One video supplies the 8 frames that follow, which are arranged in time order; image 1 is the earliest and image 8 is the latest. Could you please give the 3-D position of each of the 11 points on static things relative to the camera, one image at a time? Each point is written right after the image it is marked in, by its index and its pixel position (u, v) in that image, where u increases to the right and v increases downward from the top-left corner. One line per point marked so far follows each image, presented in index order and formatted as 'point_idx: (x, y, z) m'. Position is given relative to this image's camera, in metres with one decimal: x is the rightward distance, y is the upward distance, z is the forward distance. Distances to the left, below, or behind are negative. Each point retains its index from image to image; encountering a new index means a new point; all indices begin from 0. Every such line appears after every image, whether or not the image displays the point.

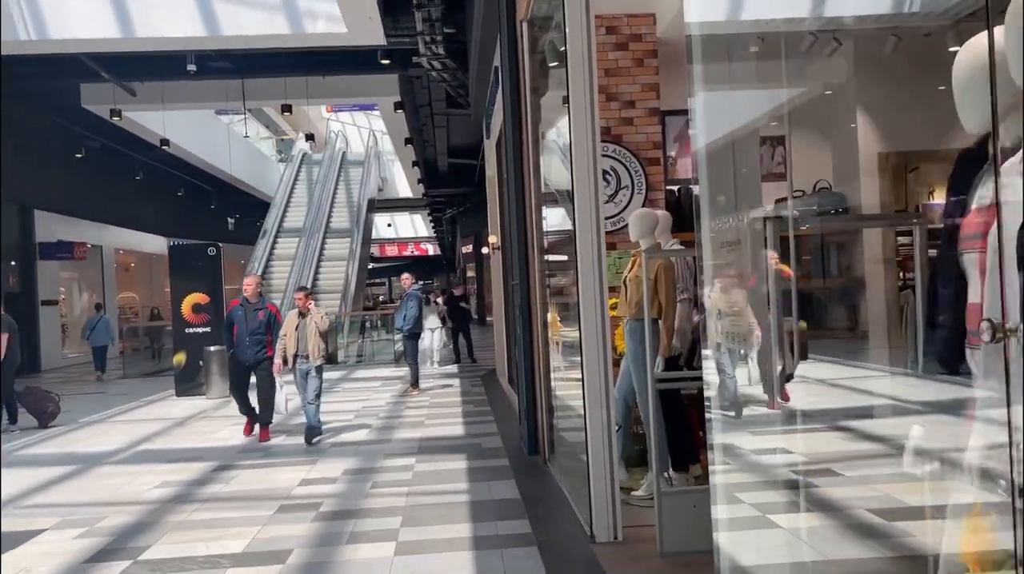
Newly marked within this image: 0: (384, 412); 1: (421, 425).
0: (-1.1, -1.1, +7.3) m
1: (-0.7, -1.1, +6.6) m
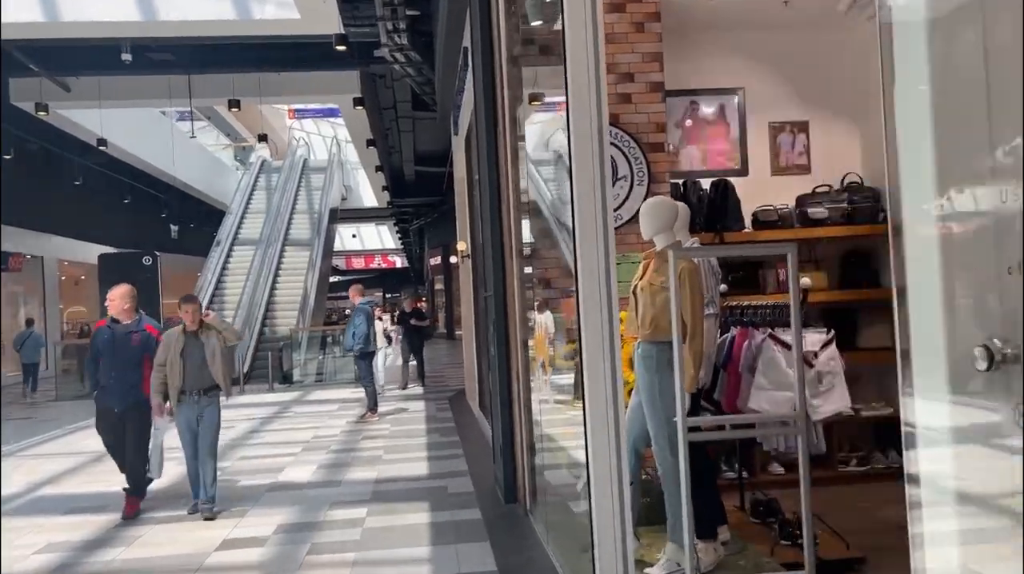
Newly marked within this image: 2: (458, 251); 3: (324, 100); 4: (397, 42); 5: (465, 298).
0: (-1.4, -1.2, +6.4) m
1: (-0.9, -1.2, +5.7) m
2: (-0.6, +0.4, +8.8) m
3: (-2.8, +2.8, +12.2) m
4: (-1.3, +2.7, +9.2) m
5: (-0.5, -0.1, +8.9) m
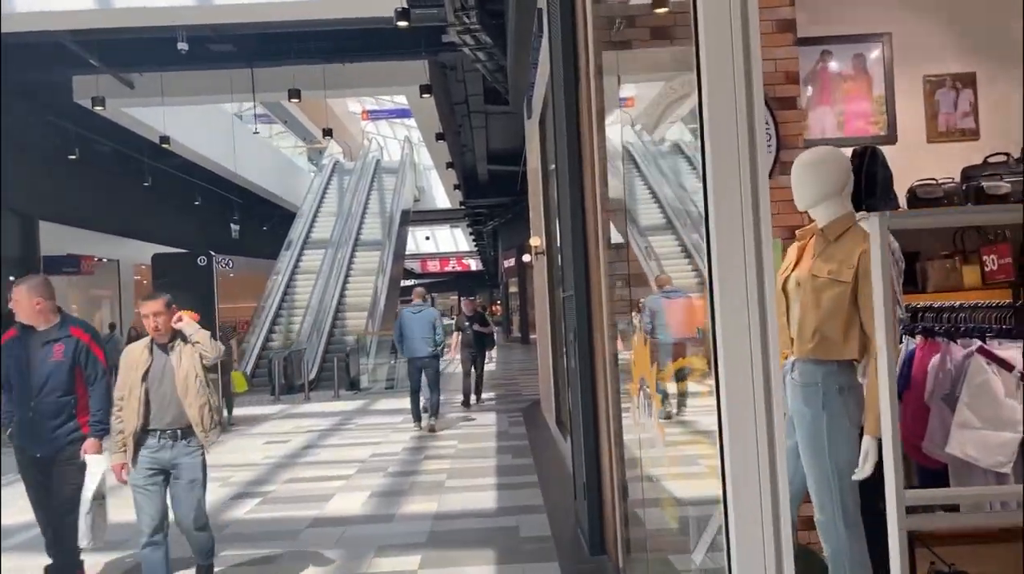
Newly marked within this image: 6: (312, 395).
0: (-0.8, -1.2, +5.7) m
1: (-0.4, -1.2, +4.9) m
2: (+0.2, +0.4, +8.0) m
3: (-1.7, +2.7, +11.5) m
4: (-0.5, +2.7, +8.4) m
5: (+0.3, -0.1, +8.1) m
6: (-2.9, -1.6, +12.0) m
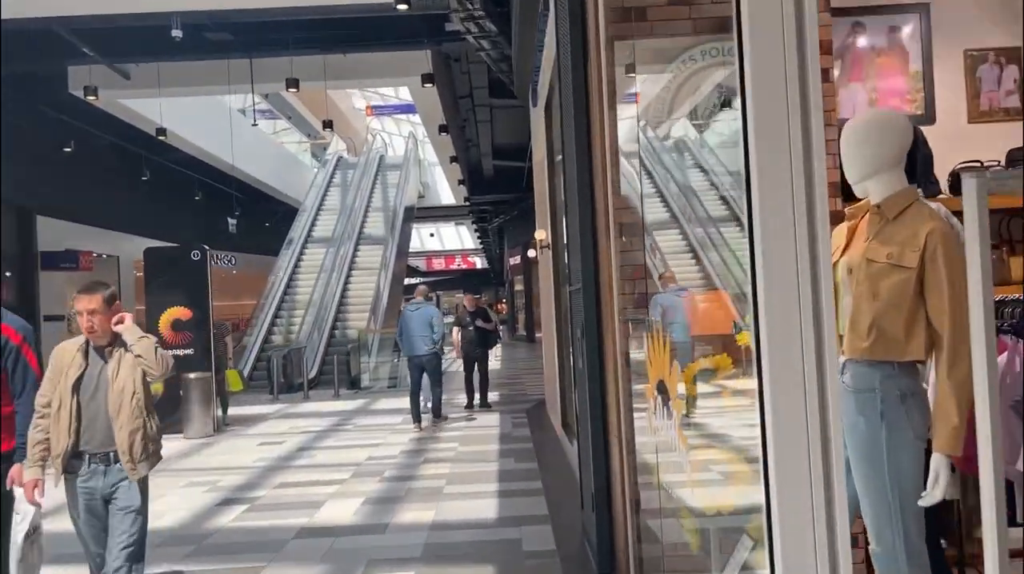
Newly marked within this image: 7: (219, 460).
0: (-0.8, -1.2, +5.4) m
1: (-0.4, -1.2, +4.6) m
2: (+0.2, +0.4, +7.7) m
3: (-1.6, +2.8, +11.3) m
4: (-0.4, +2.7, +8.1) m
5: (+0.3, -0.1, +7.8) m
6: (-2.8, -1.5, +11.7) m
7: (-2.2, -1.3, +6.2) m
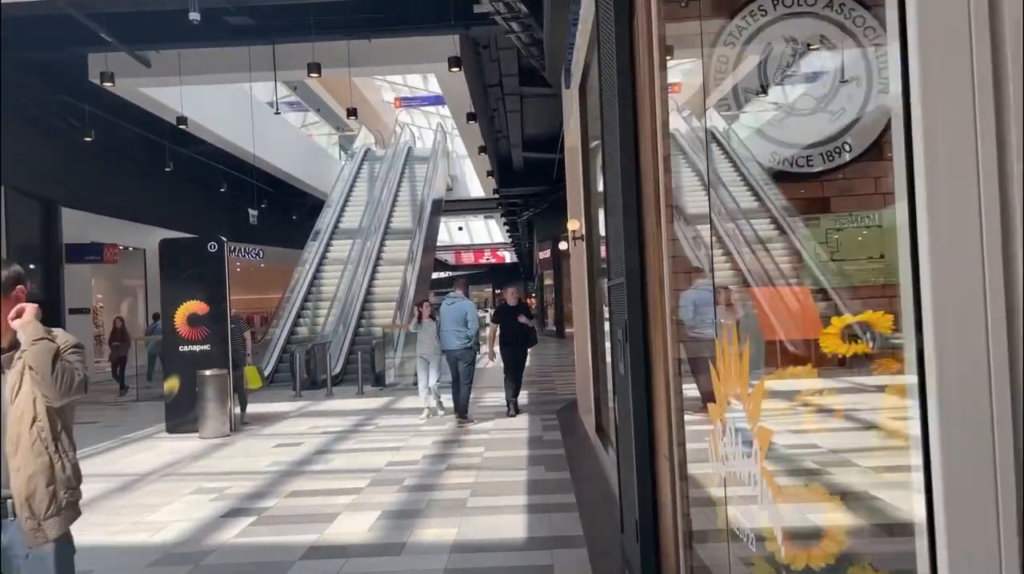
0: (-0.6, -1.2, +5.0) m
1: (-0.3, -1.1, +4.2) m
2: (+0.5, +0.5, +7.3) m
3: (-1.2, +2.9, +10.9) m
4: (-0.1, +2.8, +7.7) m
5: (+0.6, -0.1, +7.4) m
6: (-2.4, -1.4, +11.4) m
7: (-2.0, -1.2, +5.8) m
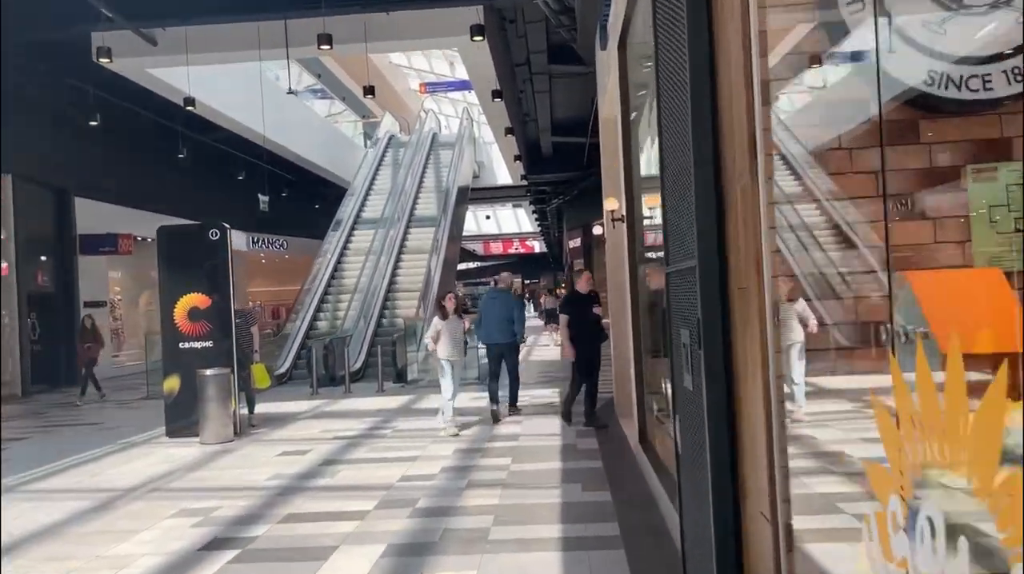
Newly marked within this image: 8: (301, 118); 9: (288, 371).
0: (-0.4, -1.1, +4.3) m
1: (-0.1, -1.1, +3.5) m
2: (+0.7, +0.5, +6.5) m
3: (-0.9, +3.0, +10.2) m
4: (+0.1, +2.9, +7.0) m
5: (+0.8, 0.0, +6.6) m
6: (-2.0, -1.3, +10.8) m
7: (-1.8, -1.2, +5.2) m
8: (-4.3, +3.4, +16.6) m
9: (-3.2, -1.2, +11.8) m
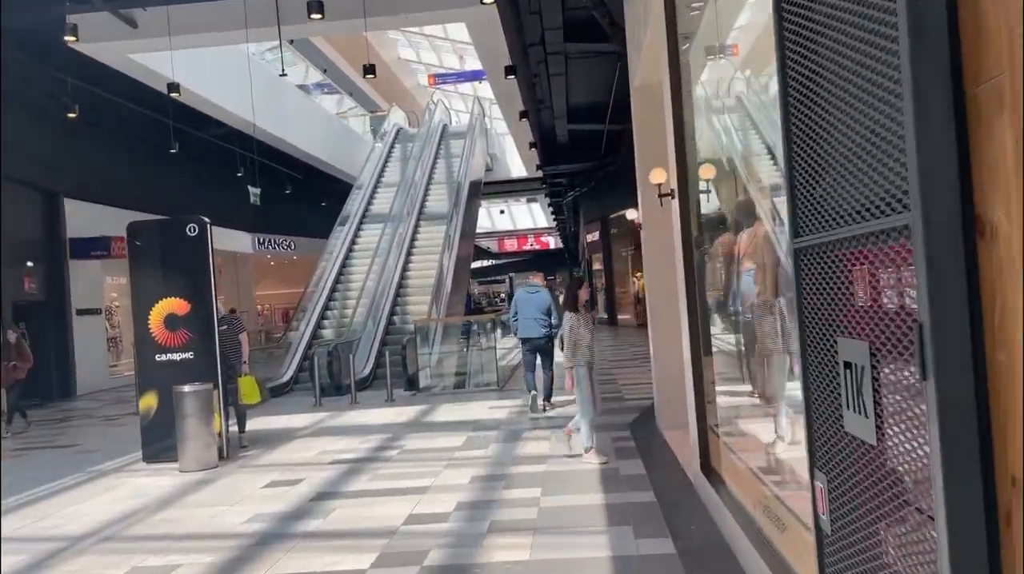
0: (-0.3, -1.1, +3.4) m
1: (0.0, -1.1, +2.6) m
2: (+0.9, +0.6, +5.6) m
3: (-0.7, +3.0, +9.2) m
4: (+0.2, +2.9, +6.0) m
5: (+1.0, +0.1, +5.7) m
6: (-1.8, -1.3, +9.9) m
7: (-1.6, -1.2, +4.3) m
8: (-4.0, +3.4, +15.8) m
9: (-2.9, -1.2, +11.0) m
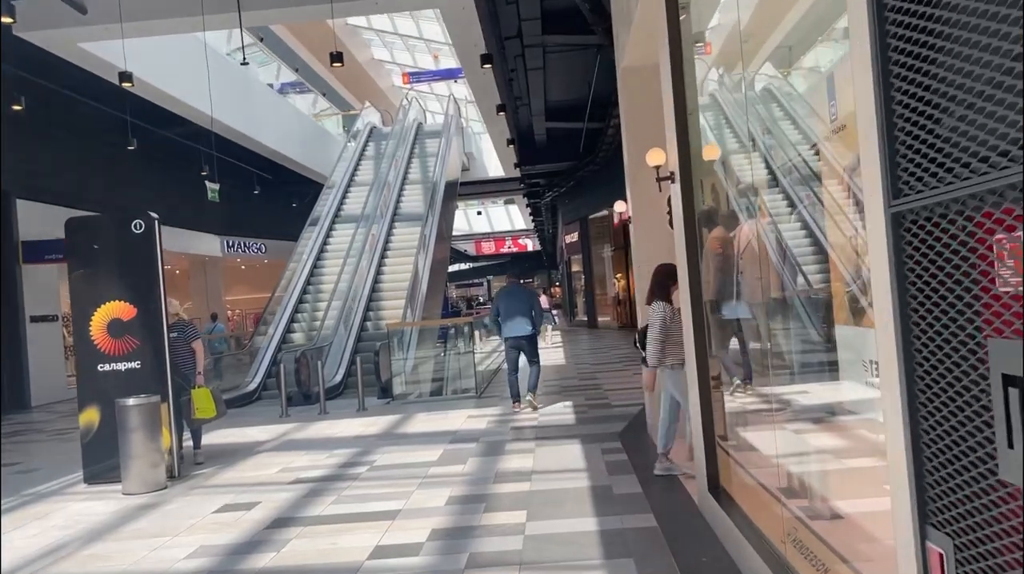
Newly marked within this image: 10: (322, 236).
0: (-0.4, -1.1, +2.9) m
1: (0.0, -1.0, +2.1) m
2: (+0.8, +0.6, +5.1) m
3: (-1.0, +3.0, +8.7) m
4: (0.0, +2.9, +5.6) m
5: (+0.9, +0.1, +5.2) m
6: (-2.0, -1.3, +9.4) m
7: (-1.7, -1.2, +3.8) m
8: (-4.5, +3.3, +15.2) m
9: (-3.2, -1.3, +10.4) m
10: (-3.2, +0.8, +13.8) m
